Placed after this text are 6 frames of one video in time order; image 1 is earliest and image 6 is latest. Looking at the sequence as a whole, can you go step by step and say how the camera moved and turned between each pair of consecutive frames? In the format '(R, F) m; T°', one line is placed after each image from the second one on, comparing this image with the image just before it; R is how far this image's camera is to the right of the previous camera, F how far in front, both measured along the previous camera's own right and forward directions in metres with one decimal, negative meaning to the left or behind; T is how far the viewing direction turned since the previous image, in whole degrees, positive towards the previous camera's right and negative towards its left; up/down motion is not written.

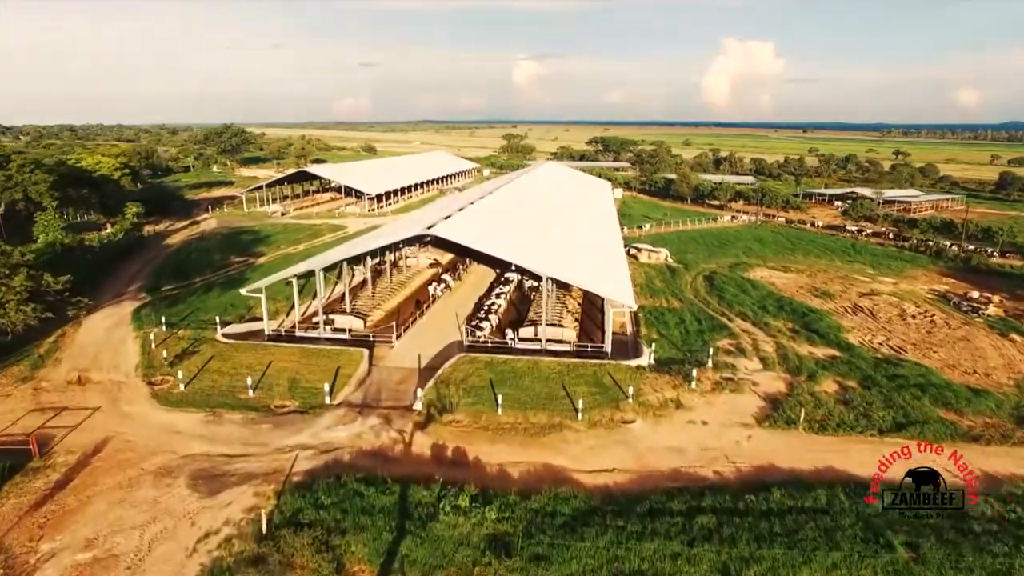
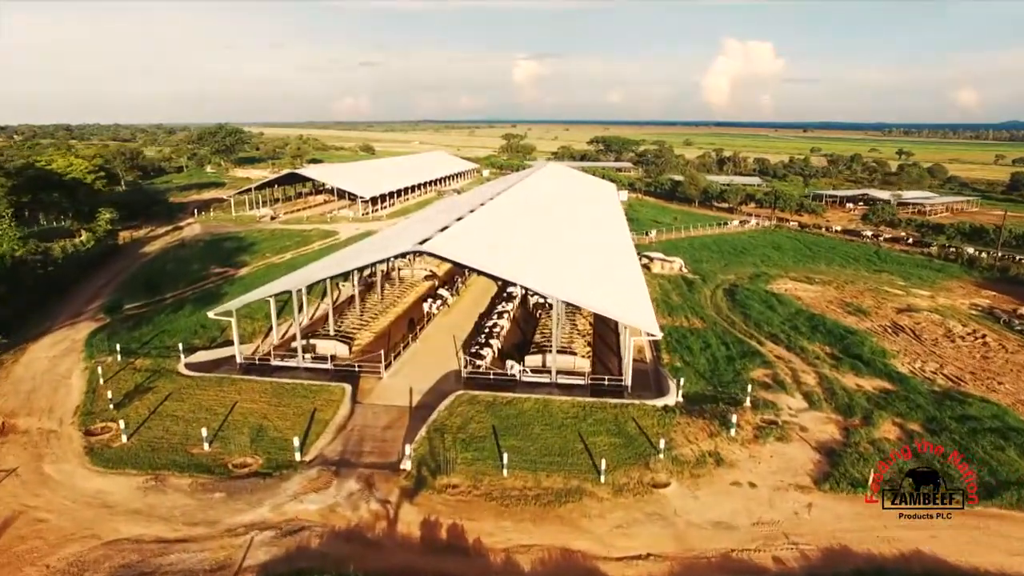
(-0.1, +2.7) m; 0°
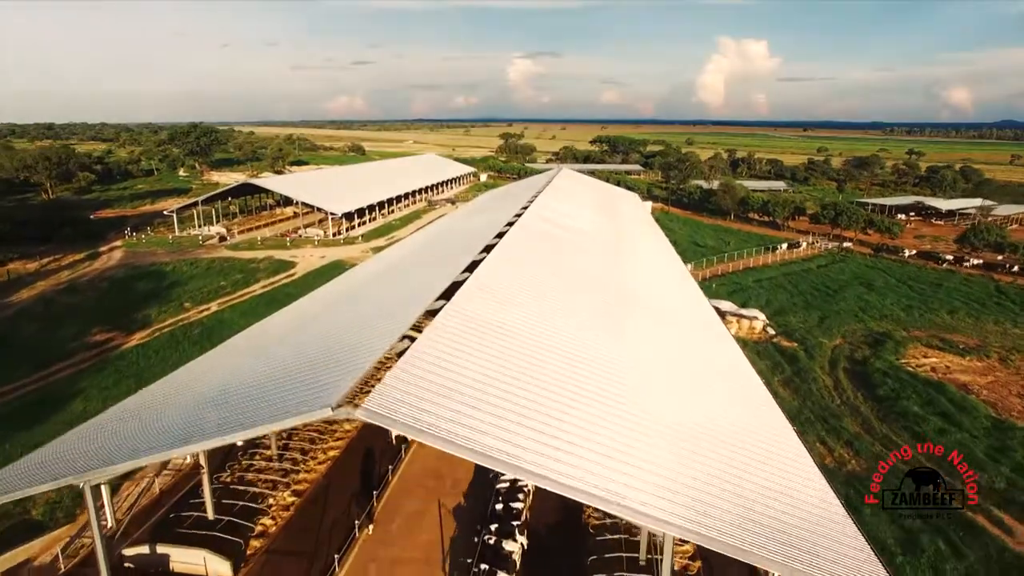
(-0.4, +10.2) m; 0°
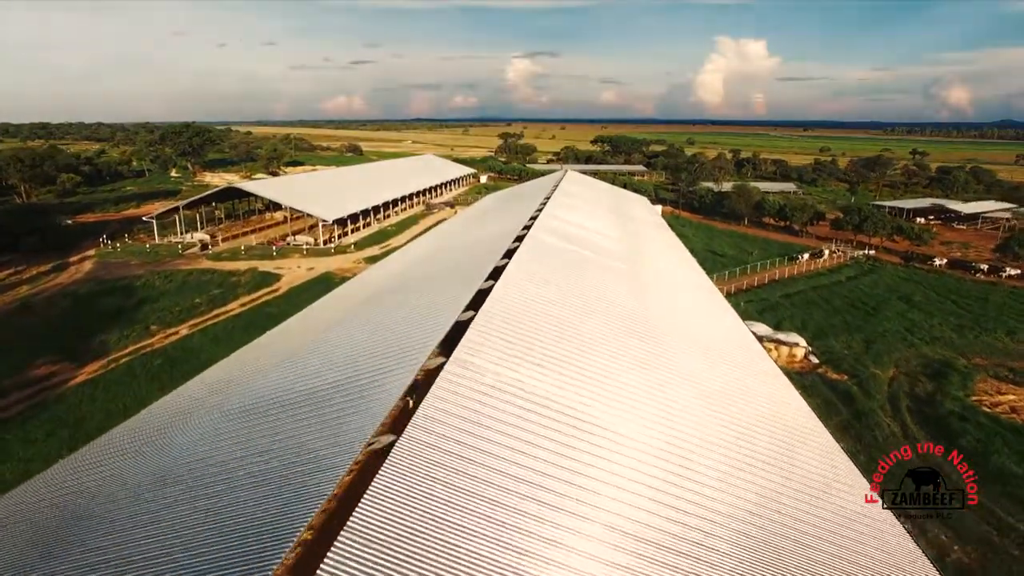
(-0.2, +3.0) m; 0°
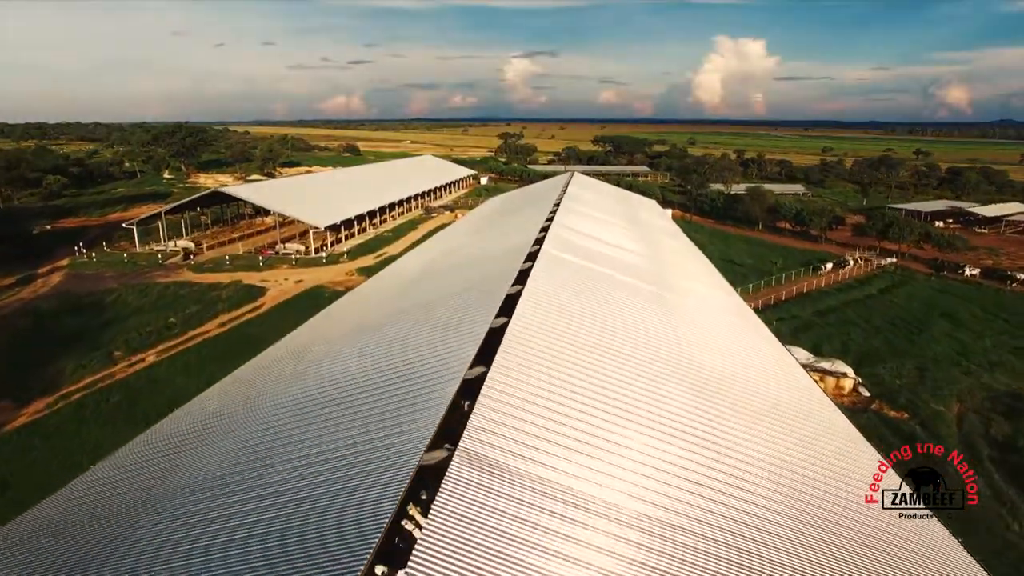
(-0.2, +2.7) m; 0°
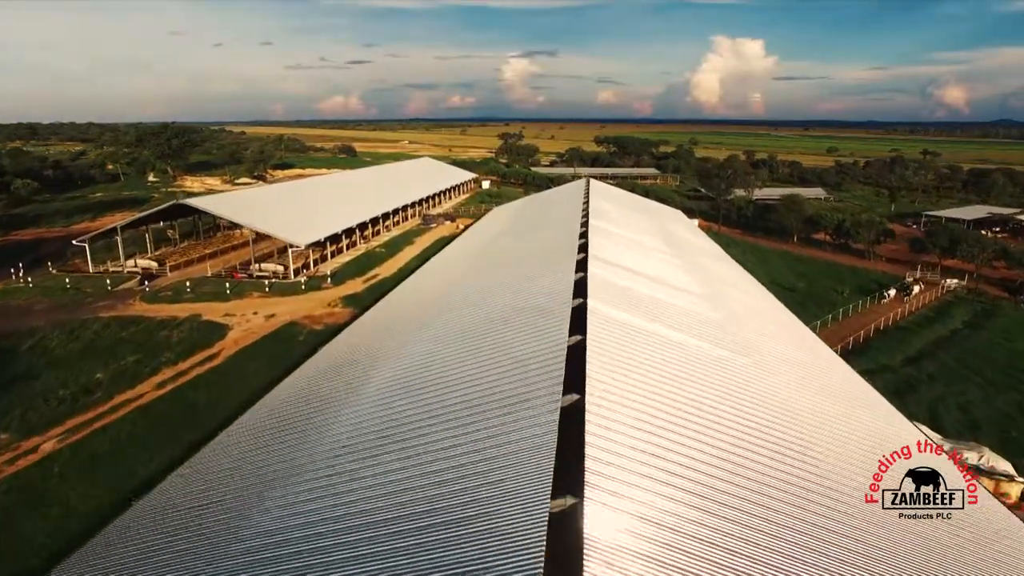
(-0.4, +5.6) m; 0°
